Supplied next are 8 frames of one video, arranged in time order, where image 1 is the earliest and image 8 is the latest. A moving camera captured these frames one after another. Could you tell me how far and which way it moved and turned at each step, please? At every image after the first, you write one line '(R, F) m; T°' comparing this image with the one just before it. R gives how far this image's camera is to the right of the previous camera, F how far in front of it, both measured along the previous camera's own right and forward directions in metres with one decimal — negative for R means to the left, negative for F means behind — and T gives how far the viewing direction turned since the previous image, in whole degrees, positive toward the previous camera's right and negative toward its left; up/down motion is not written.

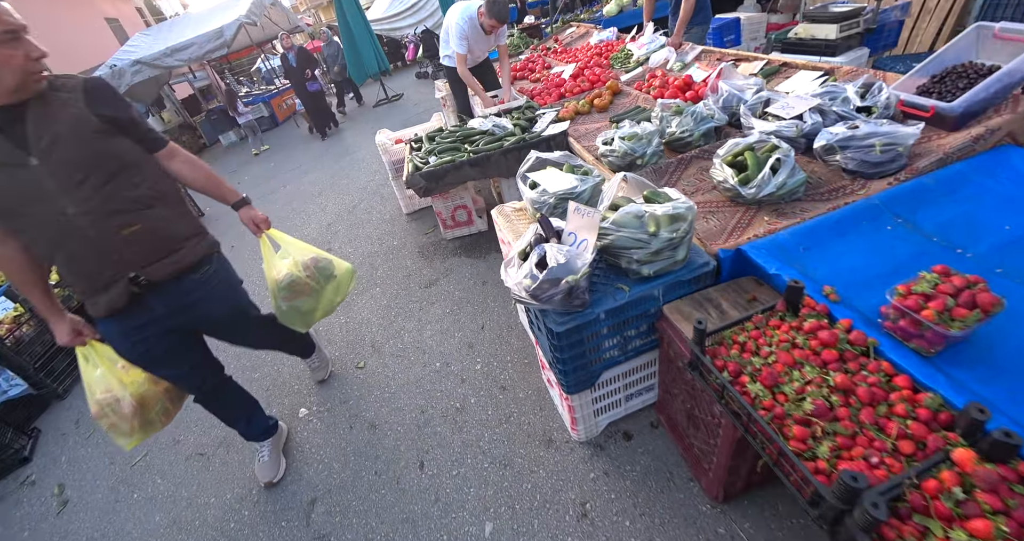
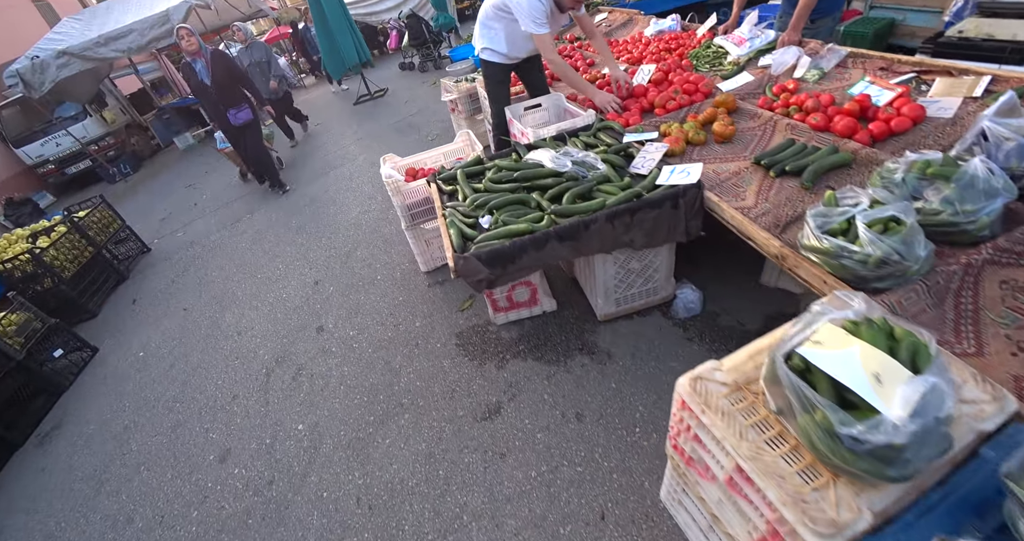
(-0.9, +1.6) m; +3°
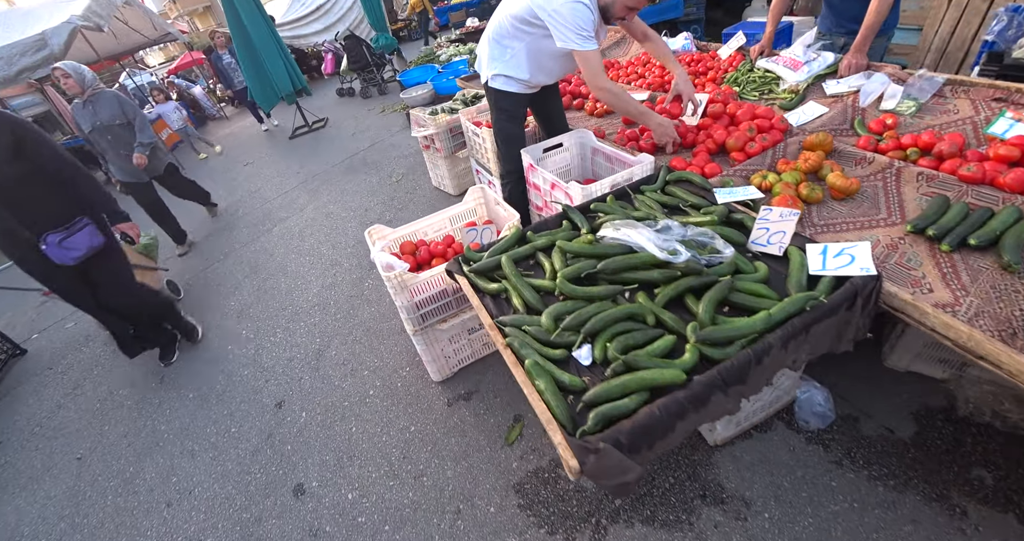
(-0.7, +1.1) m; +8°
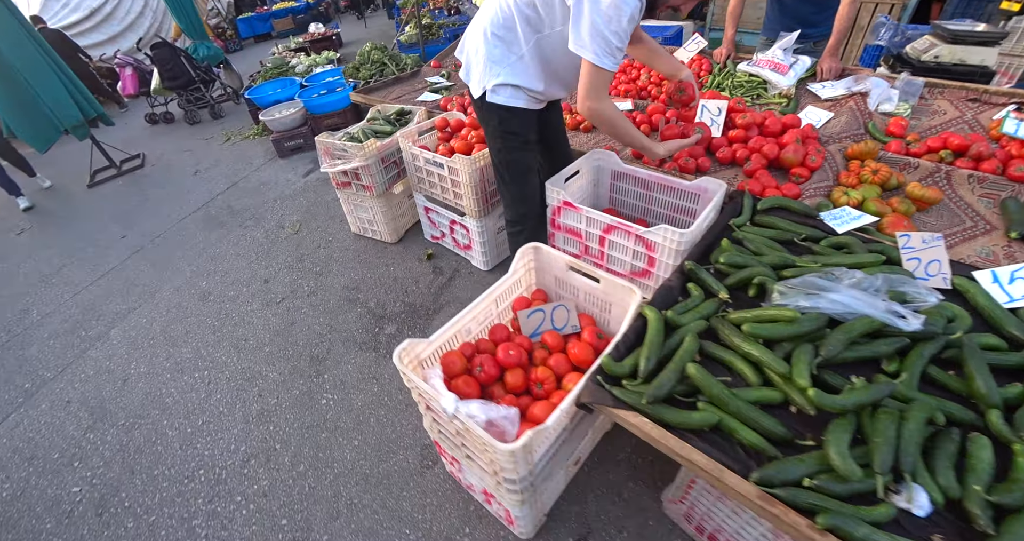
(-1.1, +1.1) m; +20°
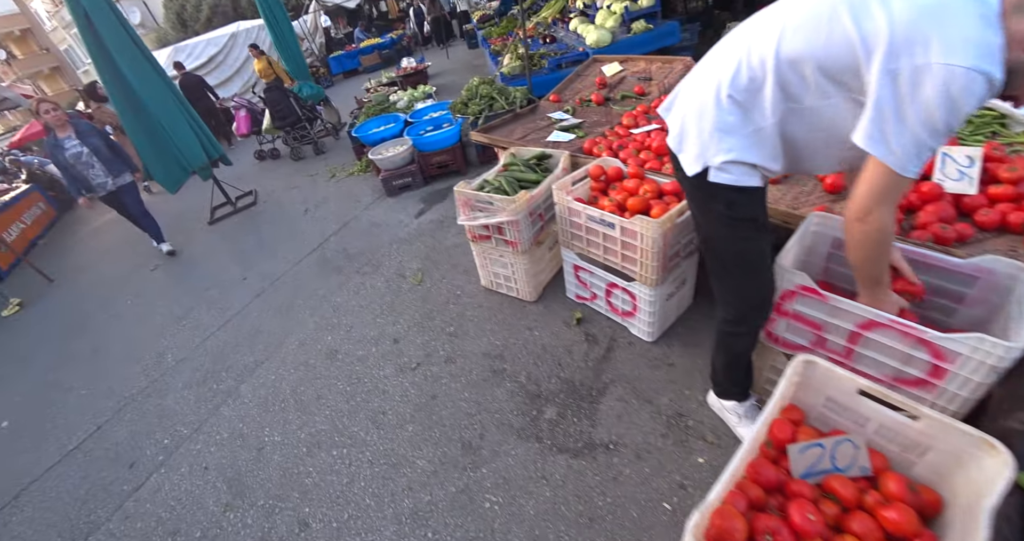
(-0.8, +0.4) m; -6°
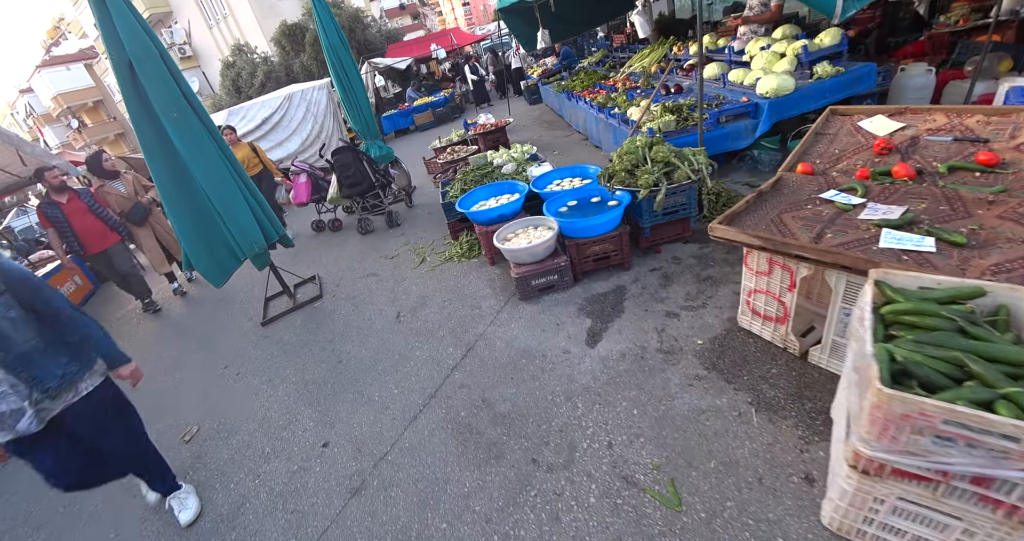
(-1.6, +1.7) m; -1°
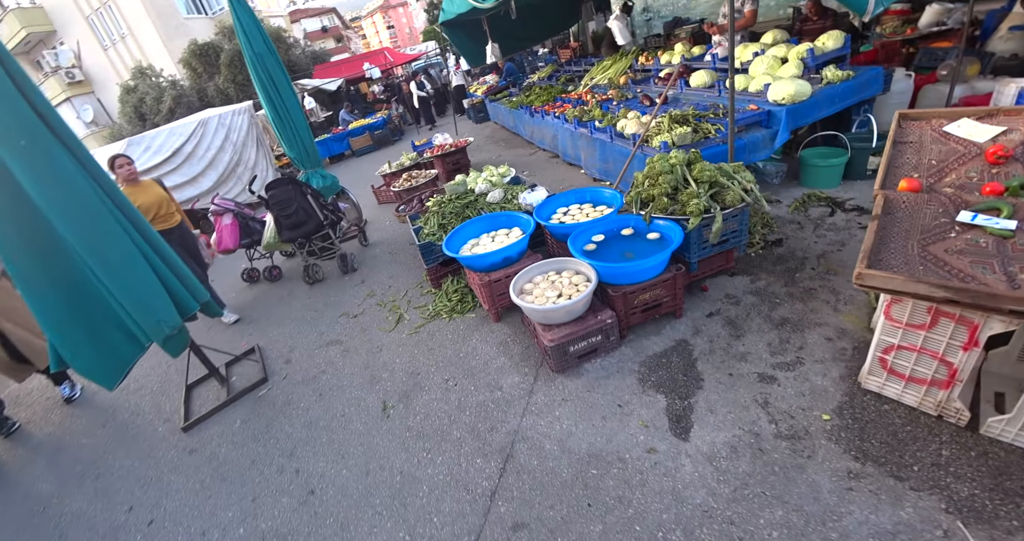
(-0.6, +1.0) m; +8°
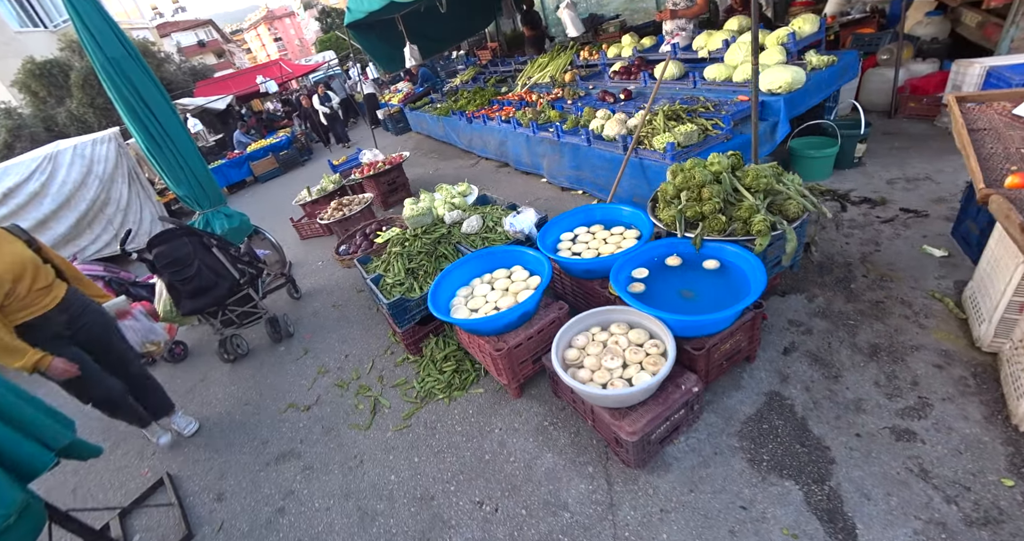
(-0.6, +0.9) m; +11°
